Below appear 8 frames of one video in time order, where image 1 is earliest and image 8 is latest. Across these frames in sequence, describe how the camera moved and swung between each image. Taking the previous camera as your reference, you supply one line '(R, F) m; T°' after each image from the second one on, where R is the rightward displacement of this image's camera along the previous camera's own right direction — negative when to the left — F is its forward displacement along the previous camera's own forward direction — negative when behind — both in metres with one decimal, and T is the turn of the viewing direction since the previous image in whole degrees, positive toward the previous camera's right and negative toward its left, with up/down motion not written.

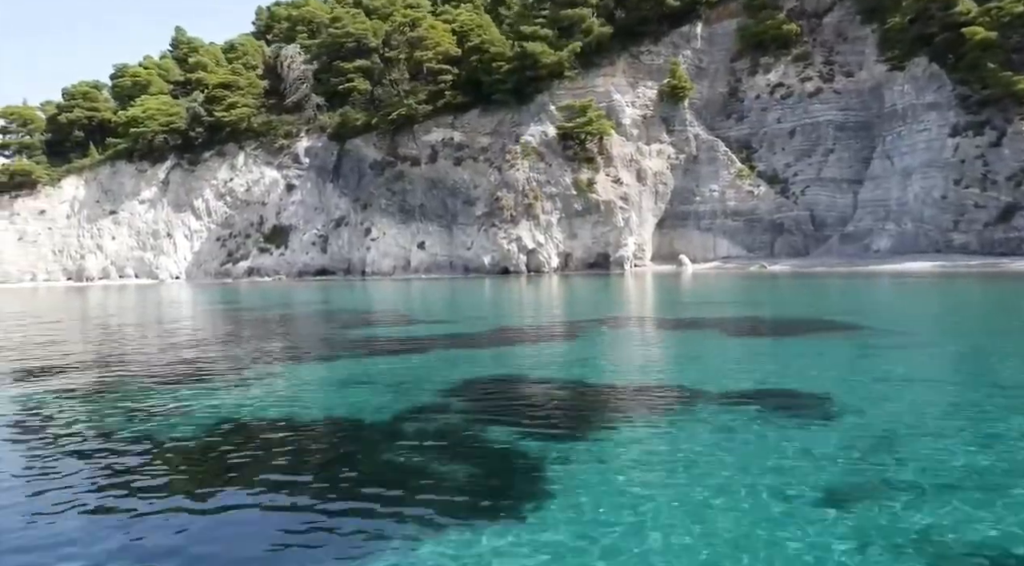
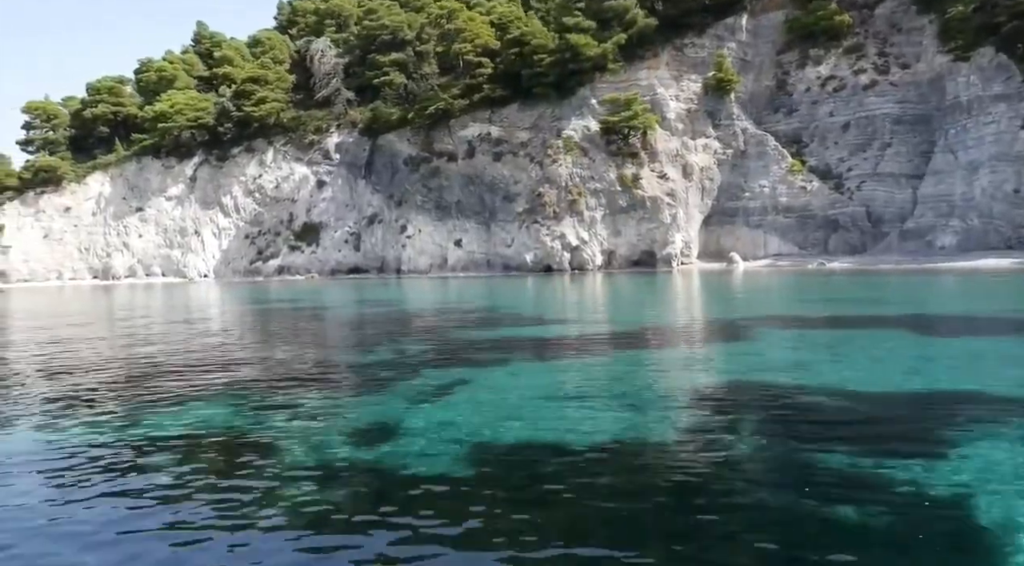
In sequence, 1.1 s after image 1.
(-1.9, +1.0) m; 0°
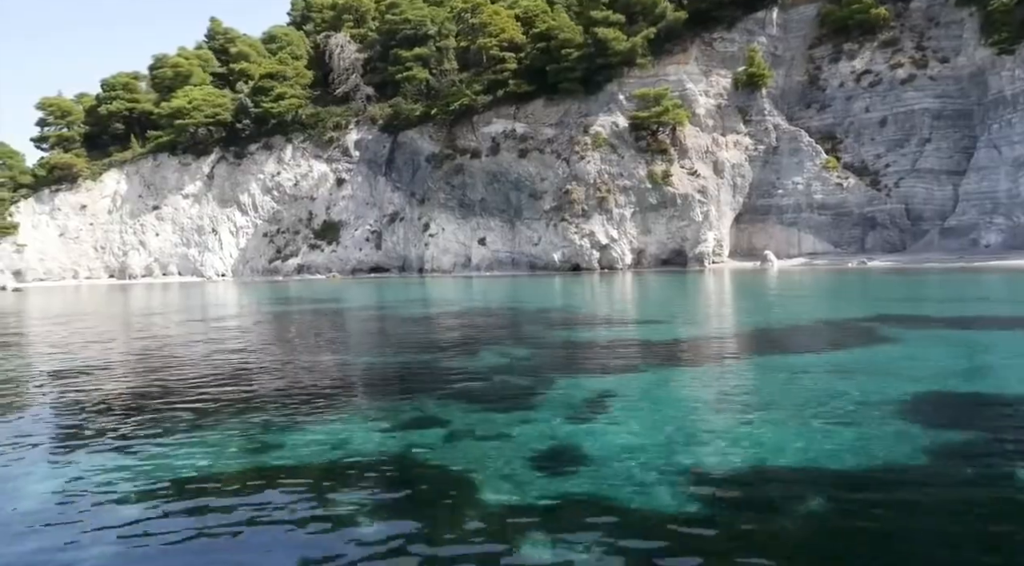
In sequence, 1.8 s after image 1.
(-1.2, +0.7) m; 0°
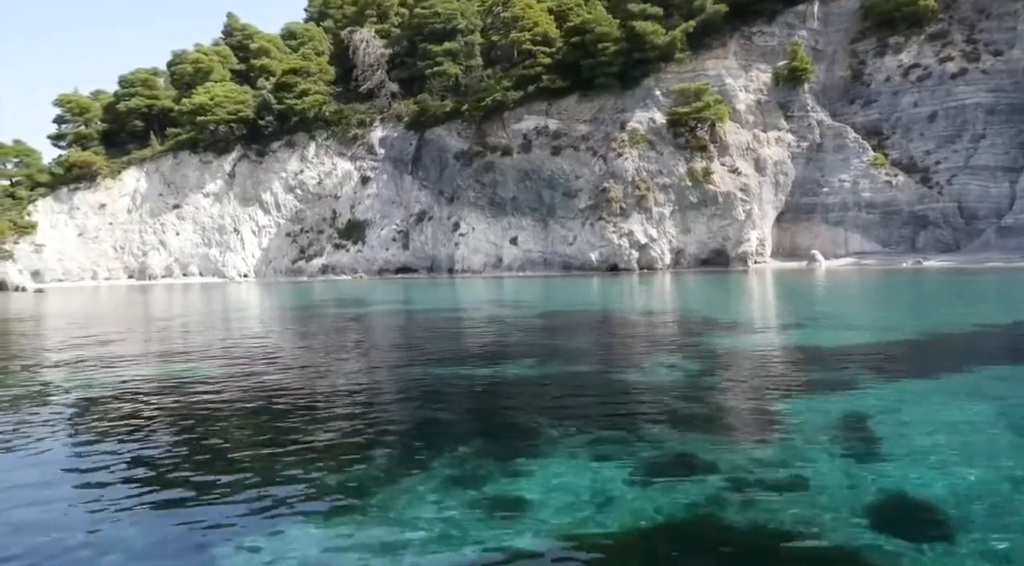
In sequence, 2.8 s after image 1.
(-1.6, +1.1) m; 0°
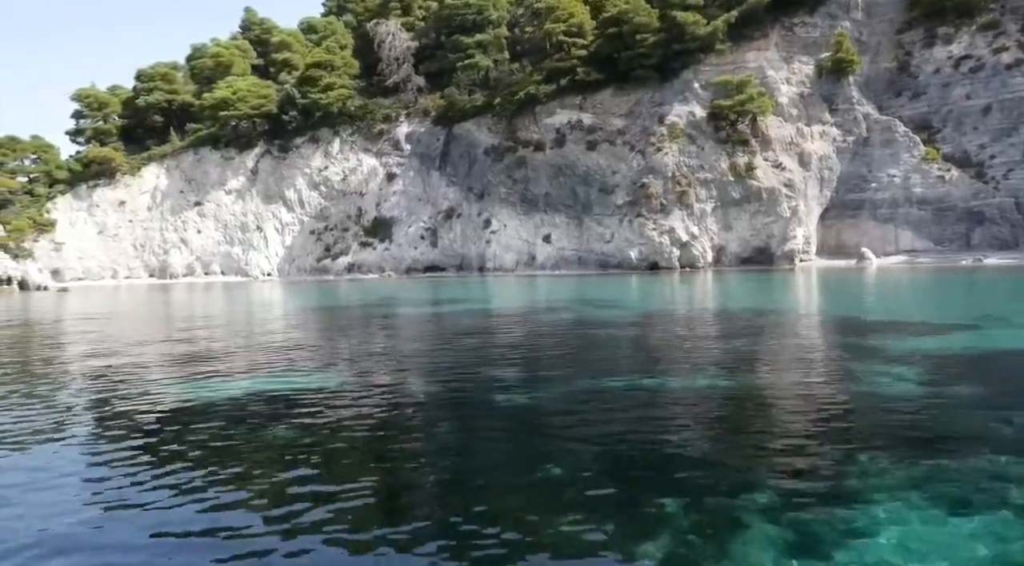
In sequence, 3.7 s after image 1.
(-1.5, +1.1) m; 0°
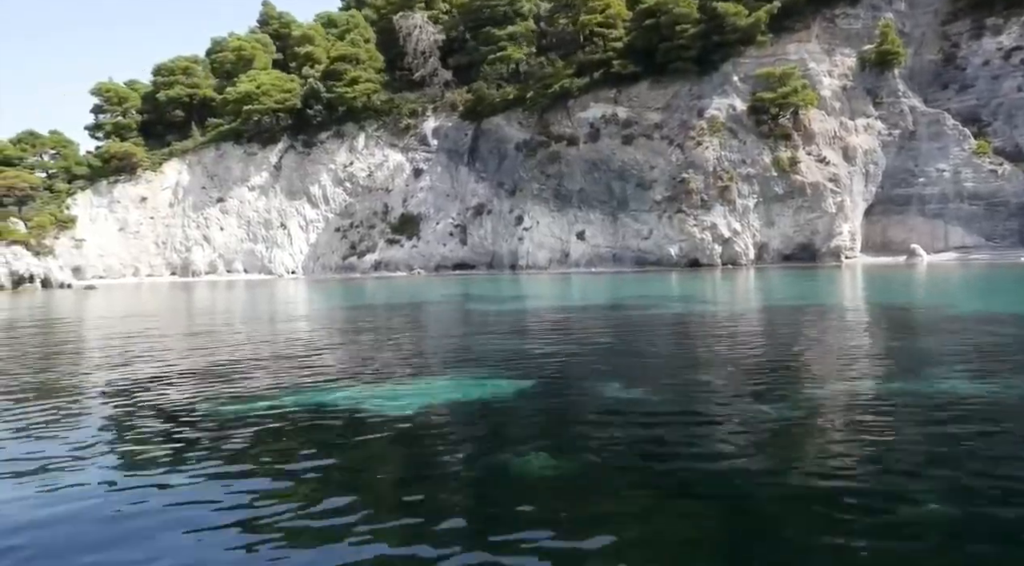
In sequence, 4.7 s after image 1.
(-1.5, +0.9) m; 0°
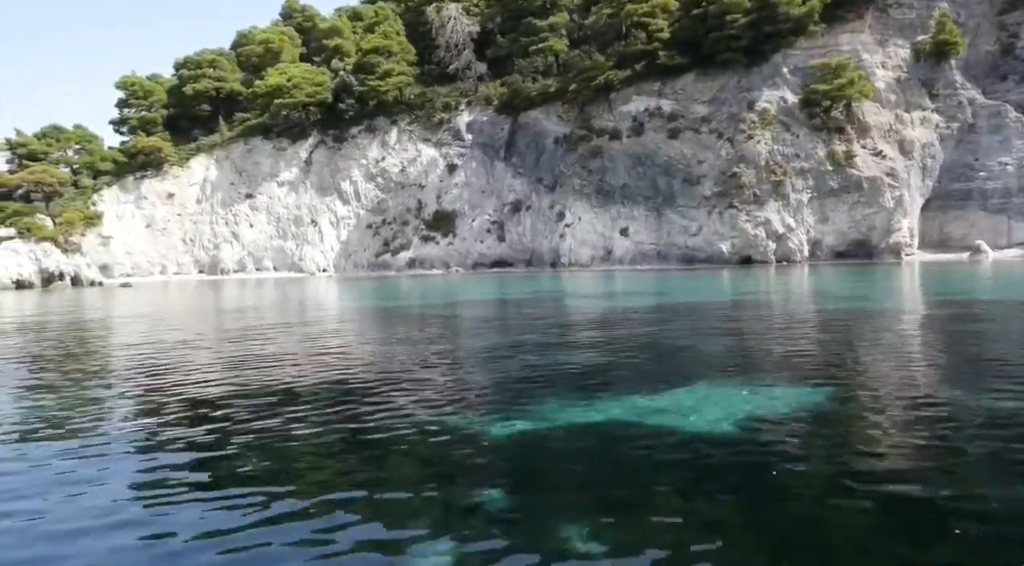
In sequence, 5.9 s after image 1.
(-1.9, +1.1) m; 0°
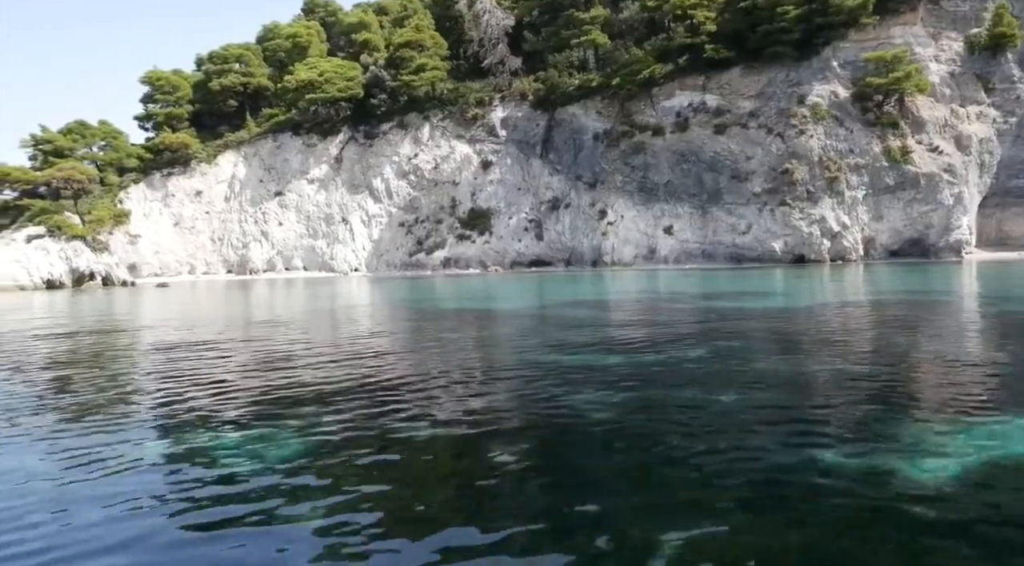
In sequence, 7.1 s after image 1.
(-1.9, +1.0) m; 0°
